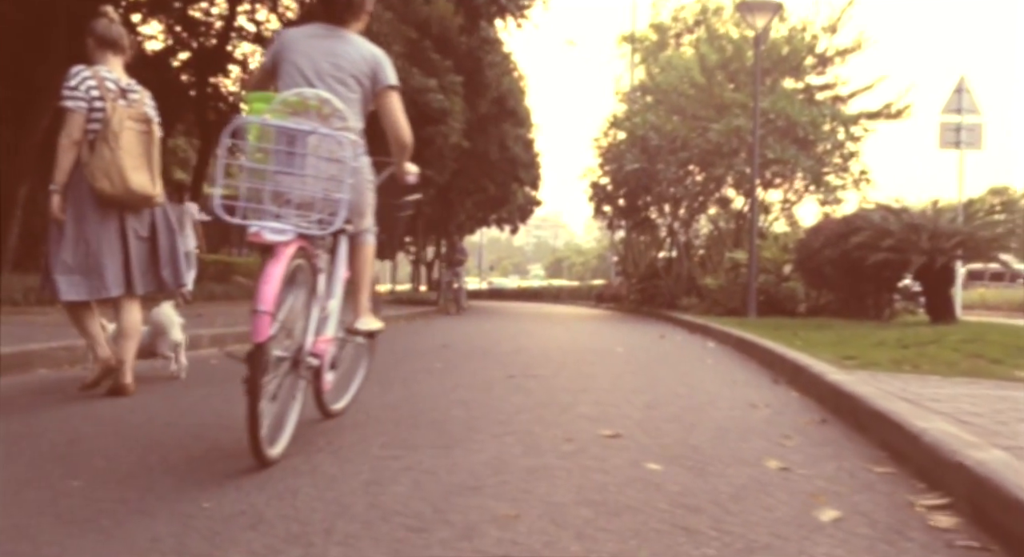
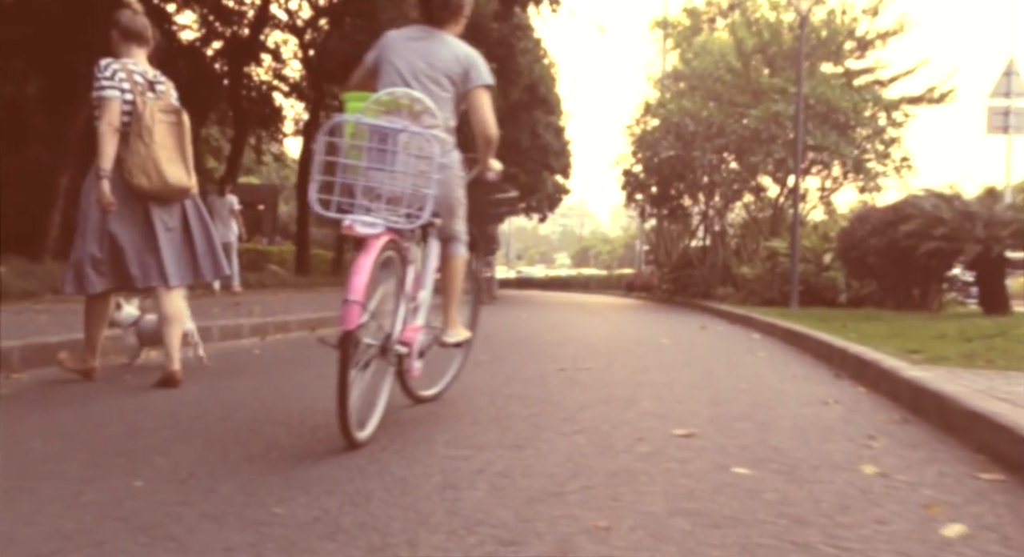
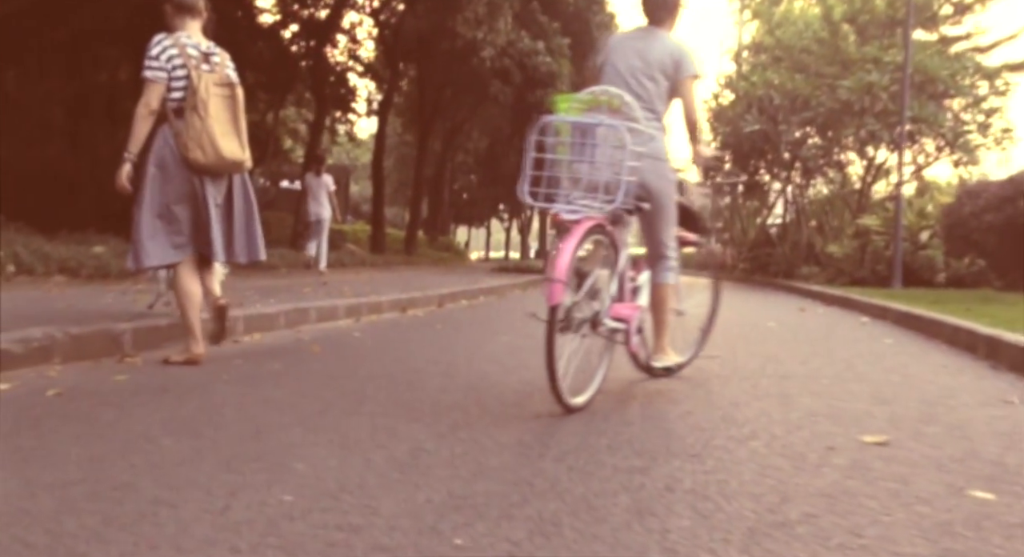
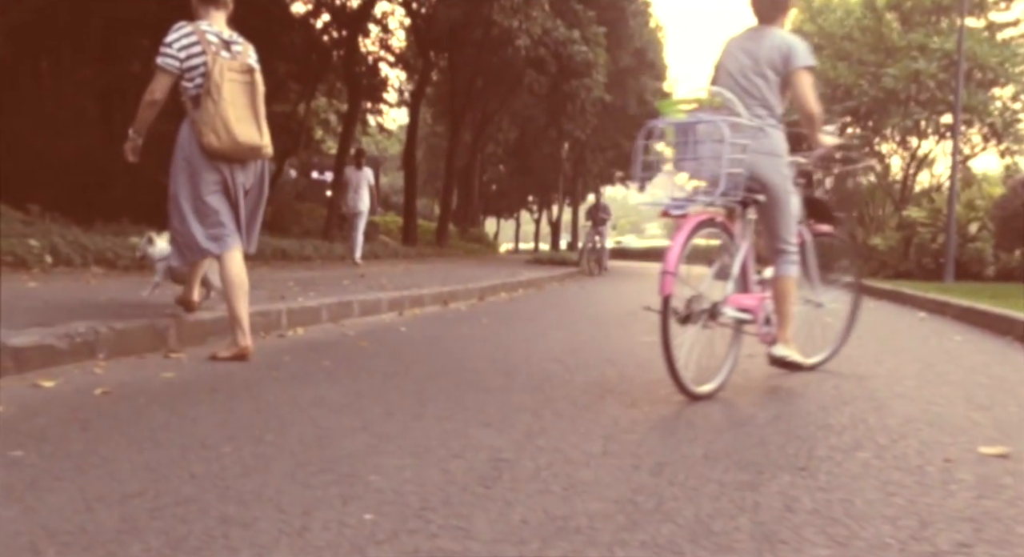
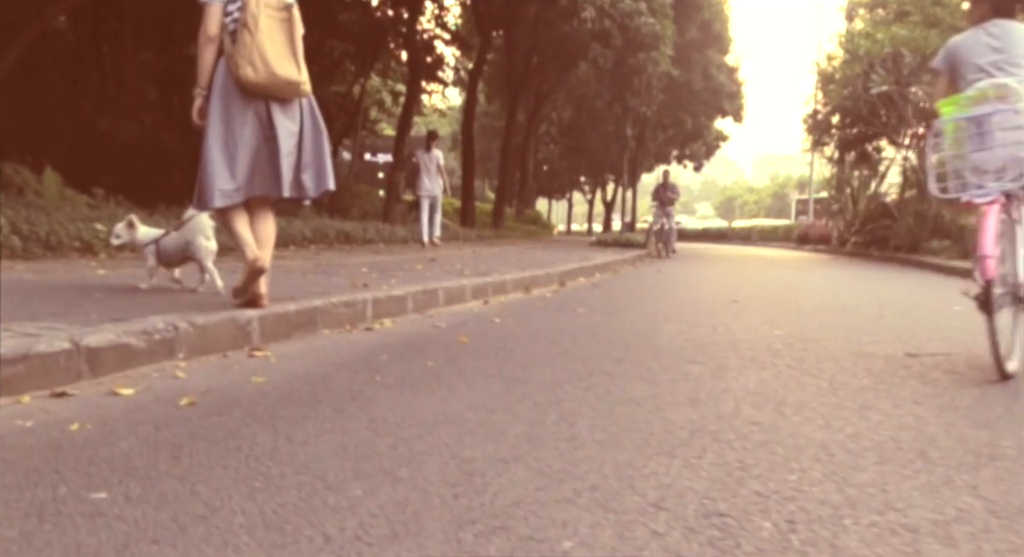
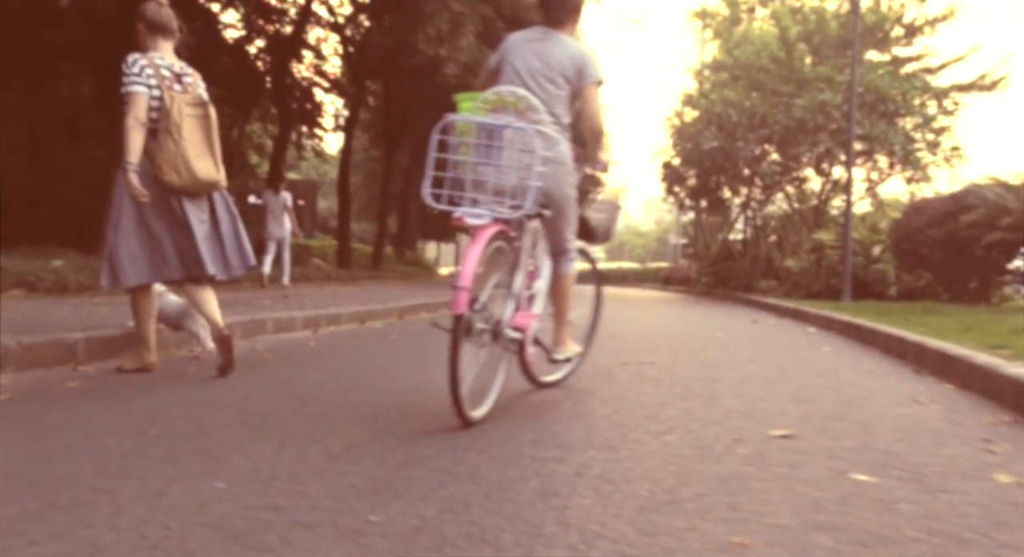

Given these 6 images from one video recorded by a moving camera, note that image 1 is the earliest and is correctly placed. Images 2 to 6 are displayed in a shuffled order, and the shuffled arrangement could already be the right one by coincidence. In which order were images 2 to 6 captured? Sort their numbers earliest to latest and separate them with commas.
2, 6, 3, 4, 5
